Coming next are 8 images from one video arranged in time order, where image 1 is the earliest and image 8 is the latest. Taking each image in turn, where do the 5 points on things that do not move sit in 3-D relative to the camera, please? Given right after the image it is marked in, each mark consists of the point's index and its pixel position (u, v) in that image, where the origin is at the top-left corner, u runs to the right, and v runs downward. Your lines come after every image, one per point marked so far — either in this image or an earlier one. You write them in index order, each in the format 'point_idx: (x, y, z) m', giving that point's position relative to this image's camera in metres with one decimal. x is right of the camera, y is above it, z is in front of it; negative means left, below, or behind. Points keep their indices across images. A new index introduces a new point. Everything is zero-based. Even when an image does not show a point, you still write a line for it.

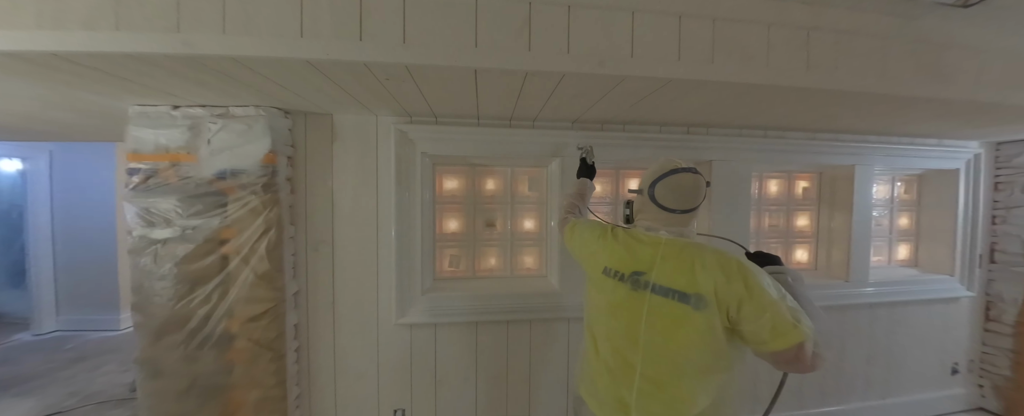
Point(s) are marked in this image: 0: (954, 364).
0: (+2.5, -0.9, +1.5) m
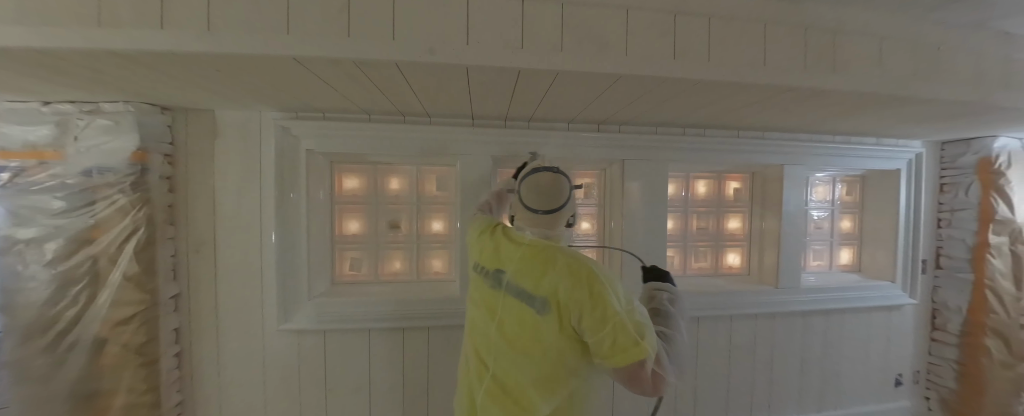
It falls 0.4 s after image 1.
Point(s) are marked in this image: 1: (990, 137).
0: (+2.1, -0.9, +1.5) m
1: (+2.3, +0.3, +1.3) m
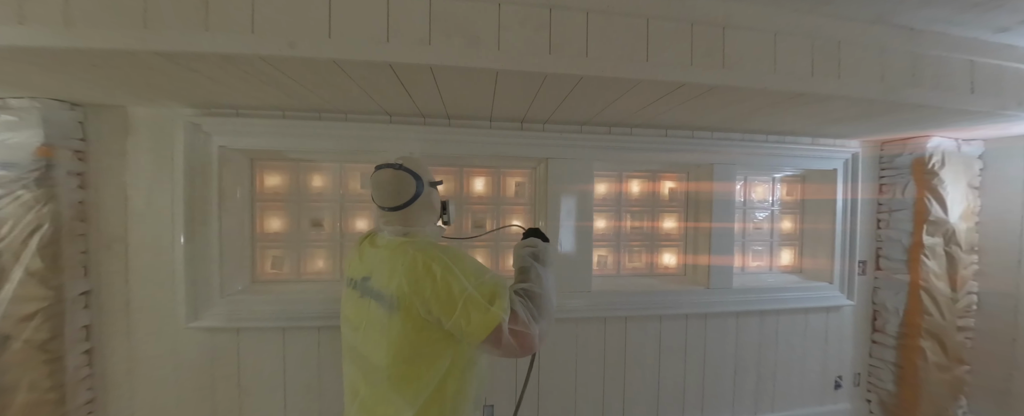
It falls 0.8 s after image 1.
0: (+1.7, -0.9, +1.4) m
1: (+2.0, +0.3, +1.3) m
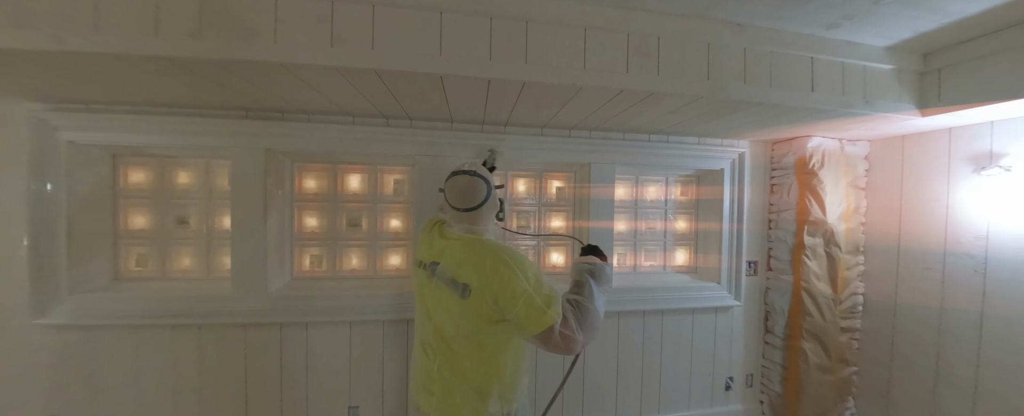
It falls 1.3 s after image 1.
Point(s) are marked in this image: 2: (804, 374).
0: (+1.1, -0.9, +1.4) m
1: (+1.4, +0.3, +1.3) m
2: (+1.4, -0.8, +1.3) m
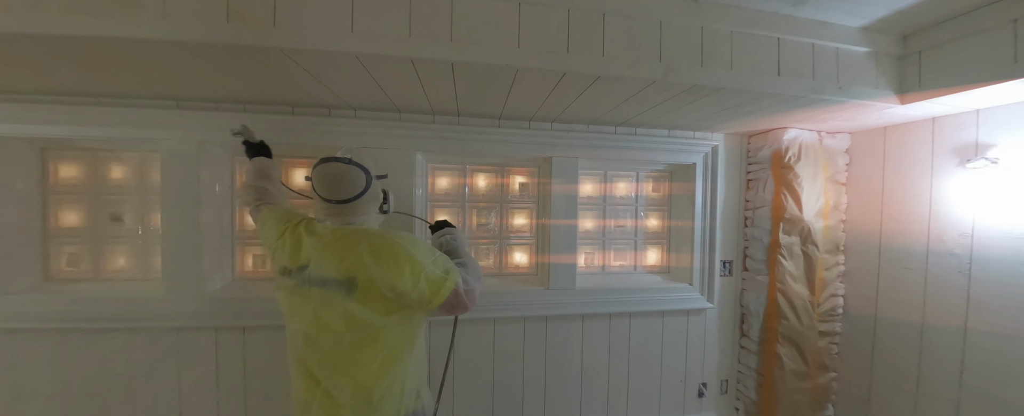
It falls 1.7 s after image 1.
0: (+0.9, -0.9, +1.4) m
1: (+1.2, +0.4, +1.2) m
2: (+1.2, -0.8, +1.2) m
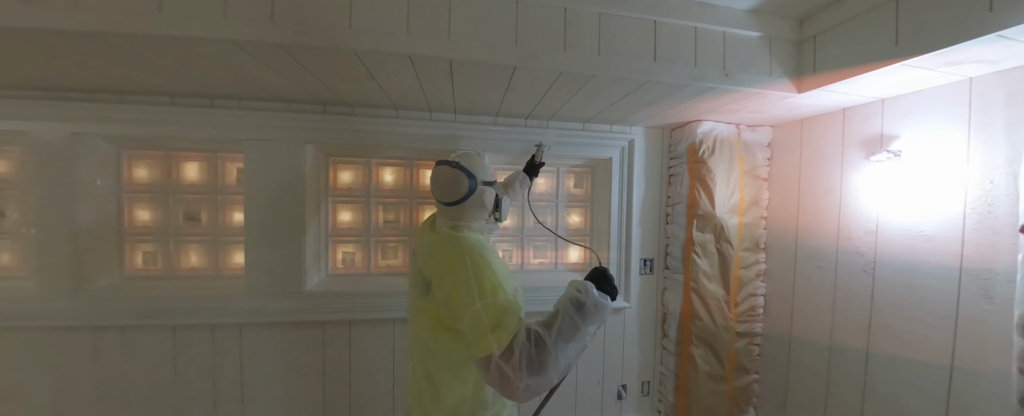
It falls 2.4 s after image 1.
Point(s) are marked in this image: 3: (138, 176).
0: (+0.5, -0.9, +1.3) m
1: (+0.8, +0.4, +1.2) m
2: (+0.8, -0.8, +1.2) m
3: (-1.6, +0.1, +1.1) m
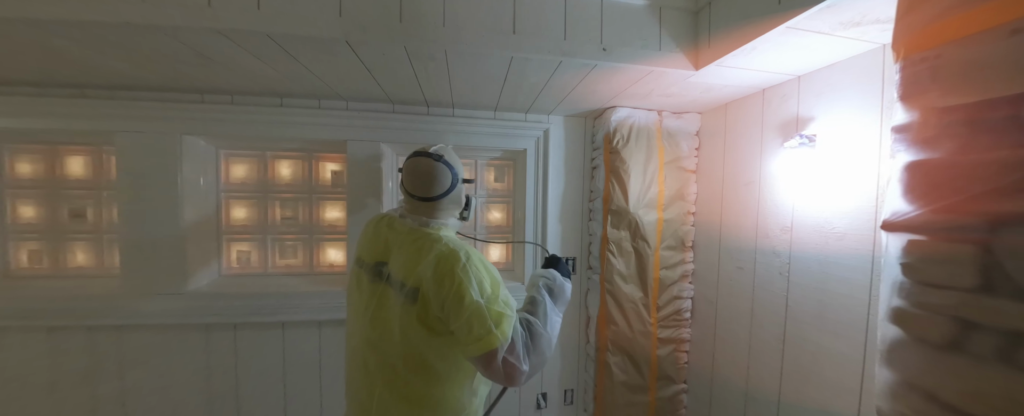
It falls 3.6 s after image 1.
0: (+0.1, -0.8, +1.2) m
1: (+0.4, +0.4, +1.0) m
2: (+0.4, -0.7, +1.1) m
3: (-2.0, +0.2, +1.1) m
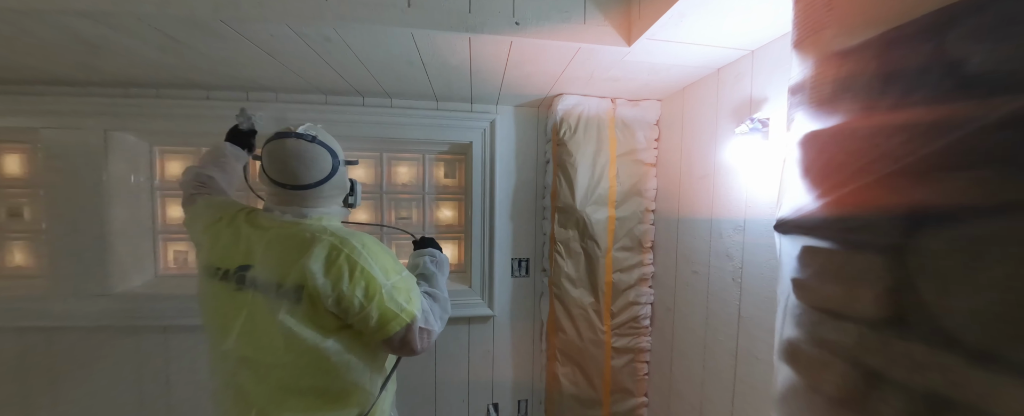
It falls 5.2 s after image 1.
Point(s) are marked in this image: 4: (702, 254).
0: (-0.1, -0.8, +1.1) m
1: (+0.2, +0.4, +0.9) m
2: (+0.2, -0.7, +1.0) m
3: (-2.2, +0.2, +1.1) m
4: (+0.6, -0.1, +0.8) m
